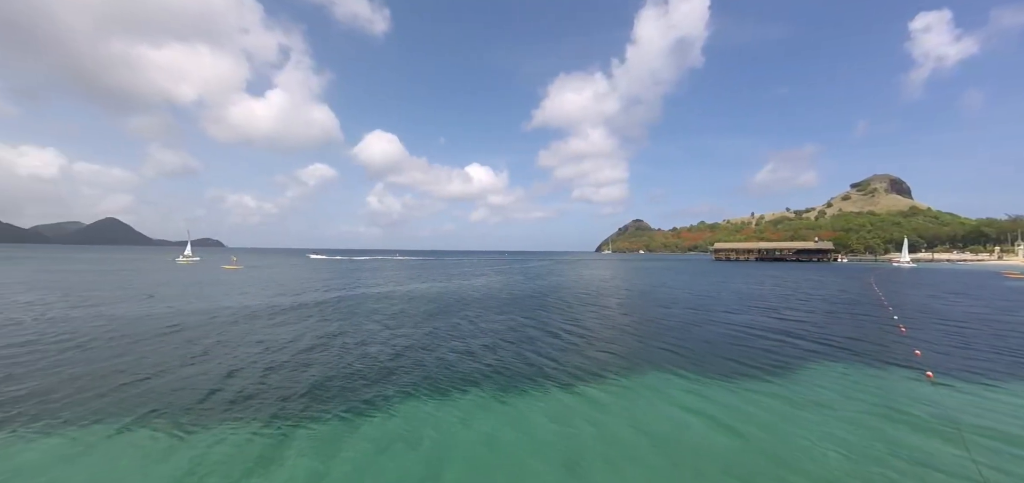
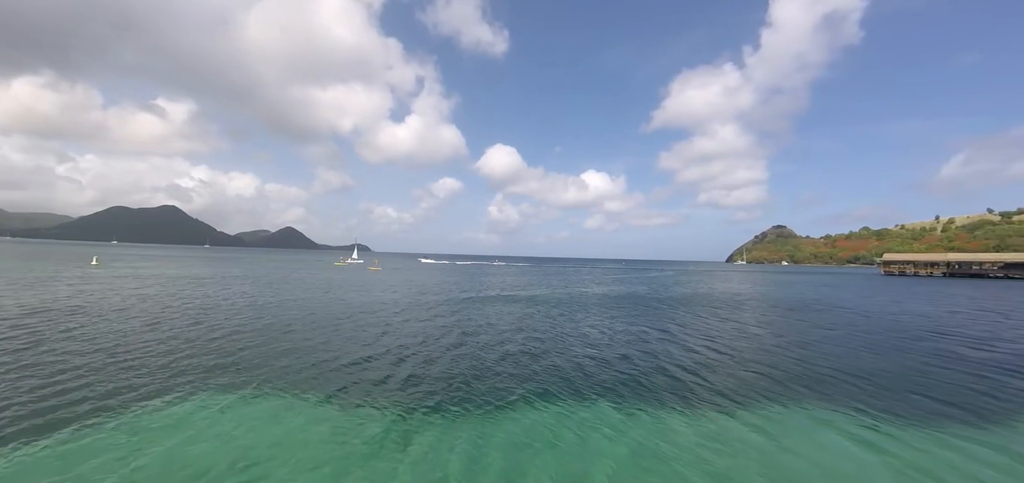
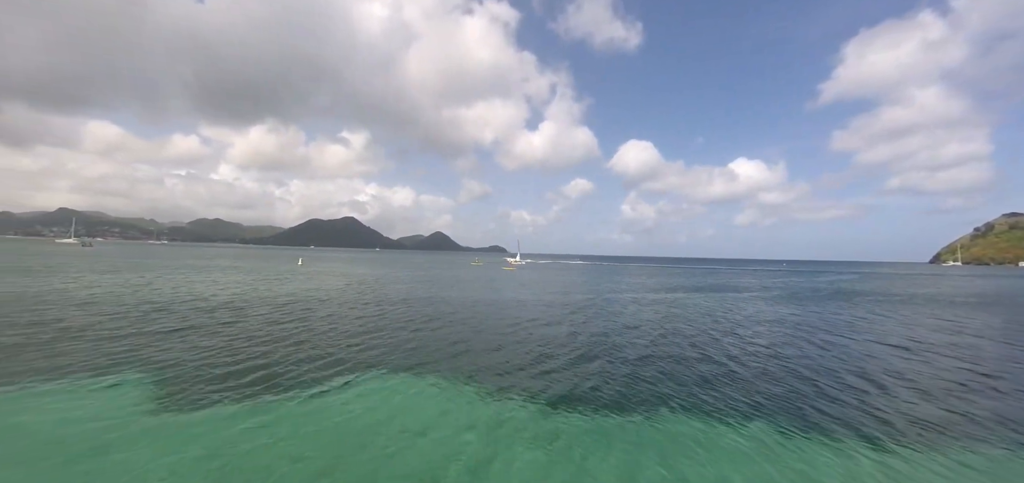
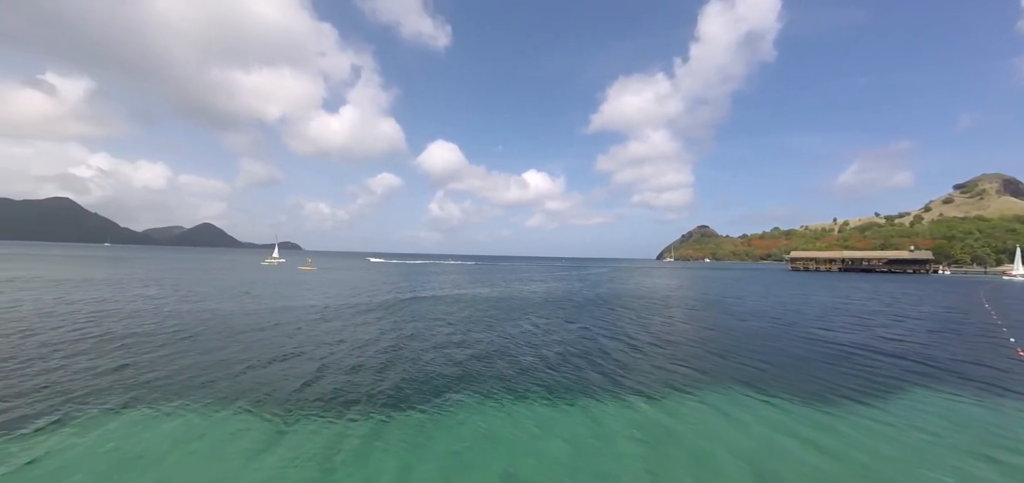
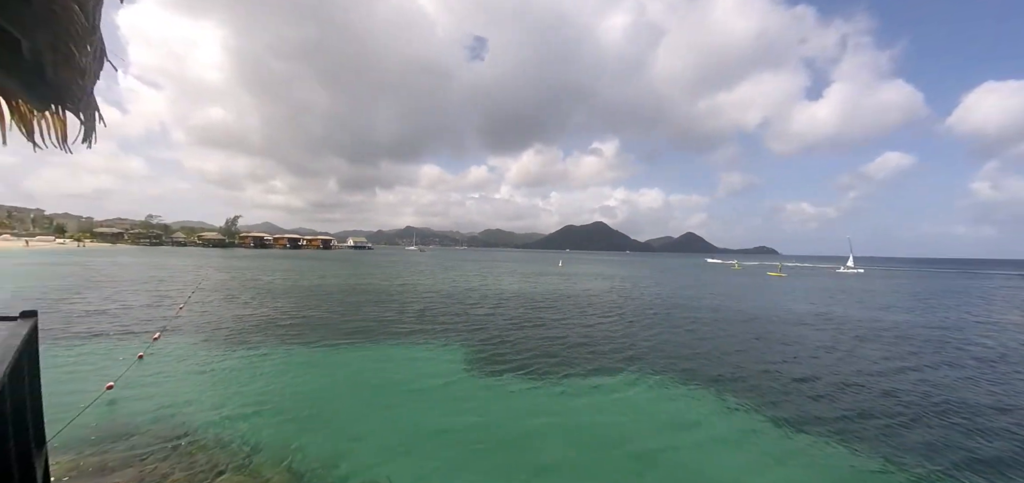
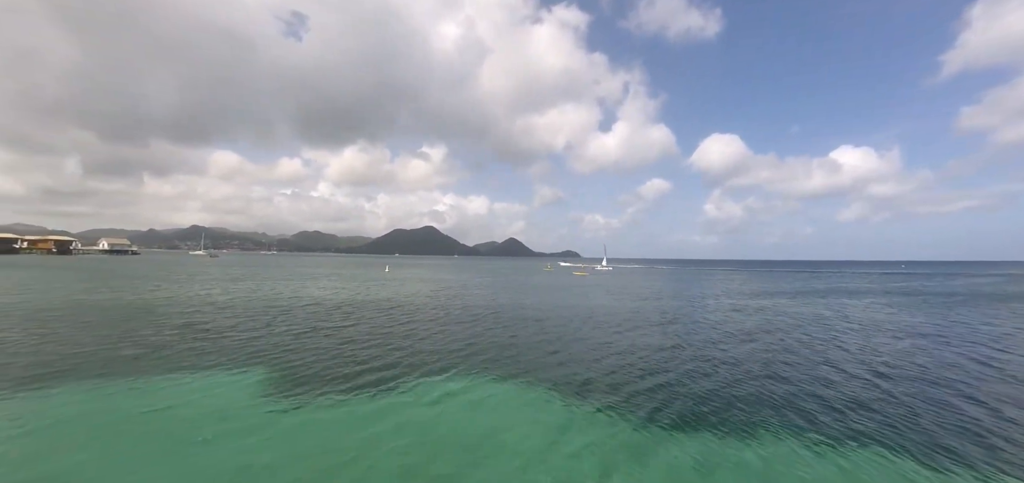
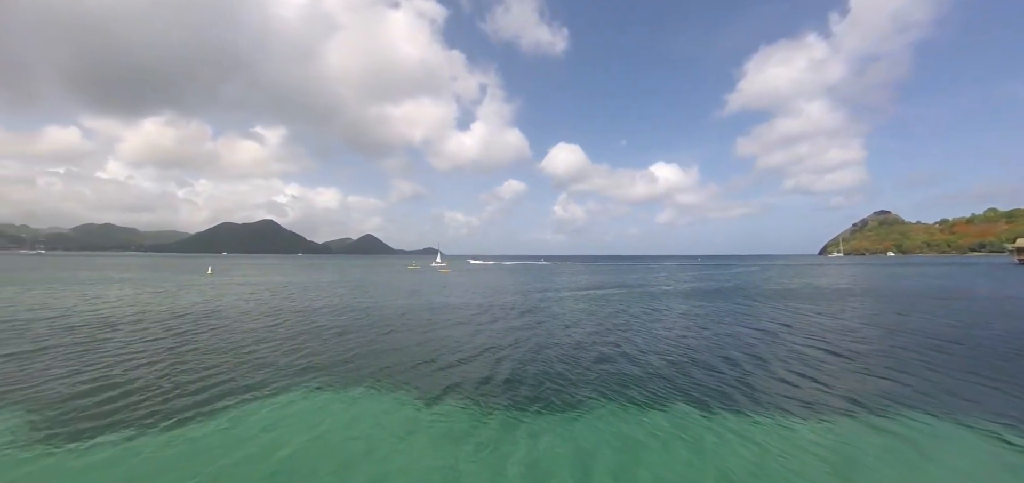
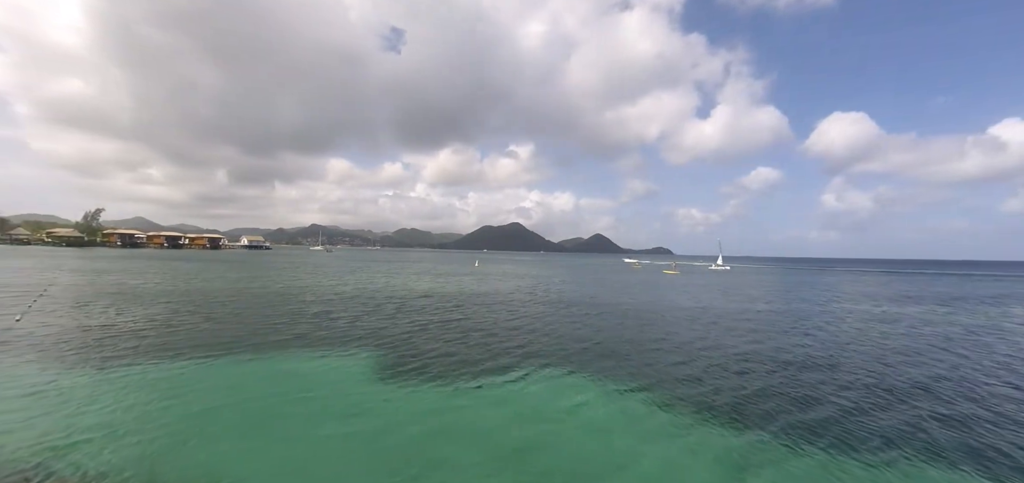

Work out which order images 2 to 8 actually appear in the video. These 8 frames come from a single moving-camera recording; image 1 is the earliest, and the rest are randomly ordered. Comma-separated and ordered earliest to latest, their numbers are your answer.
4, 2, 7, 3, 6, 8, 5
